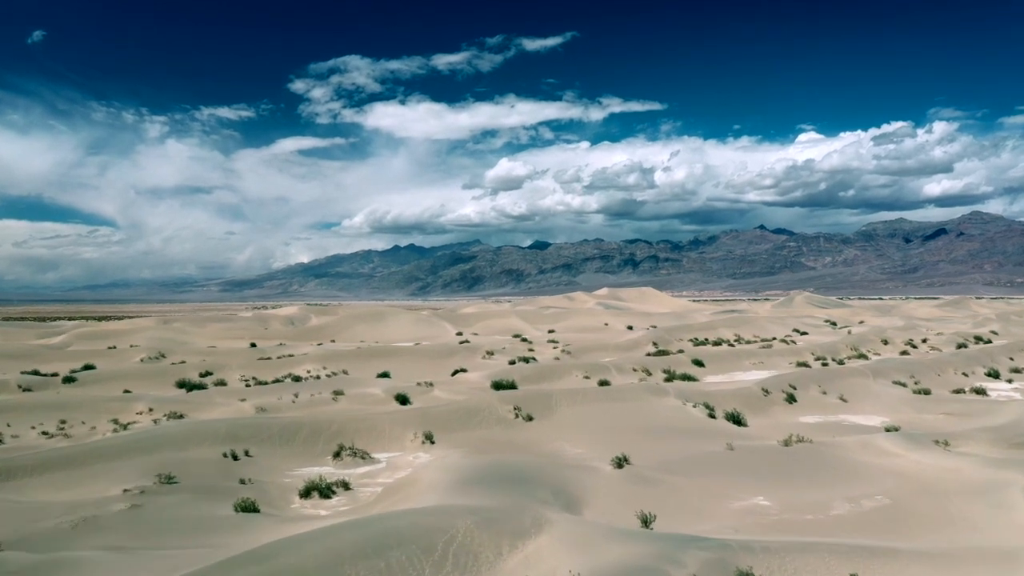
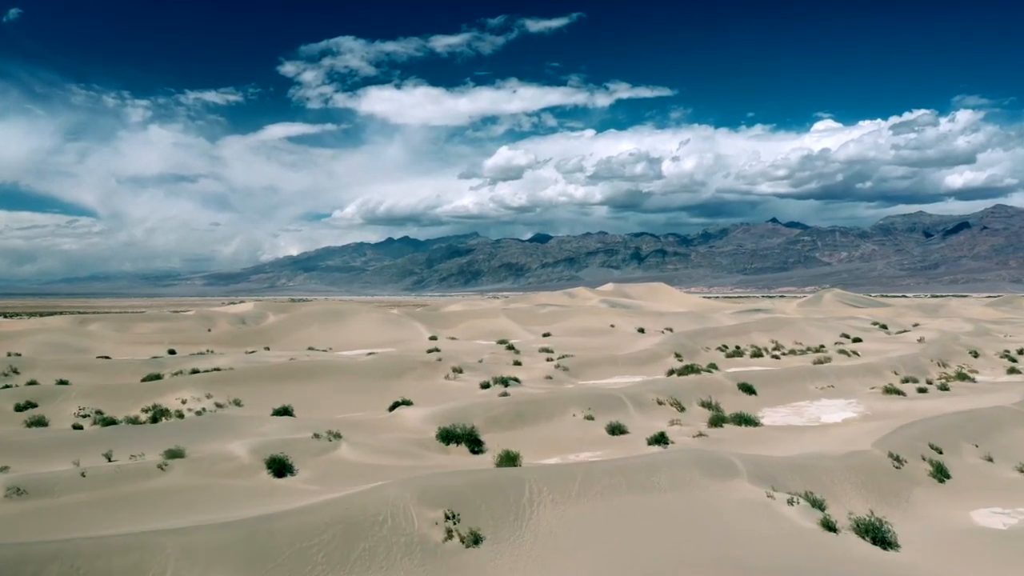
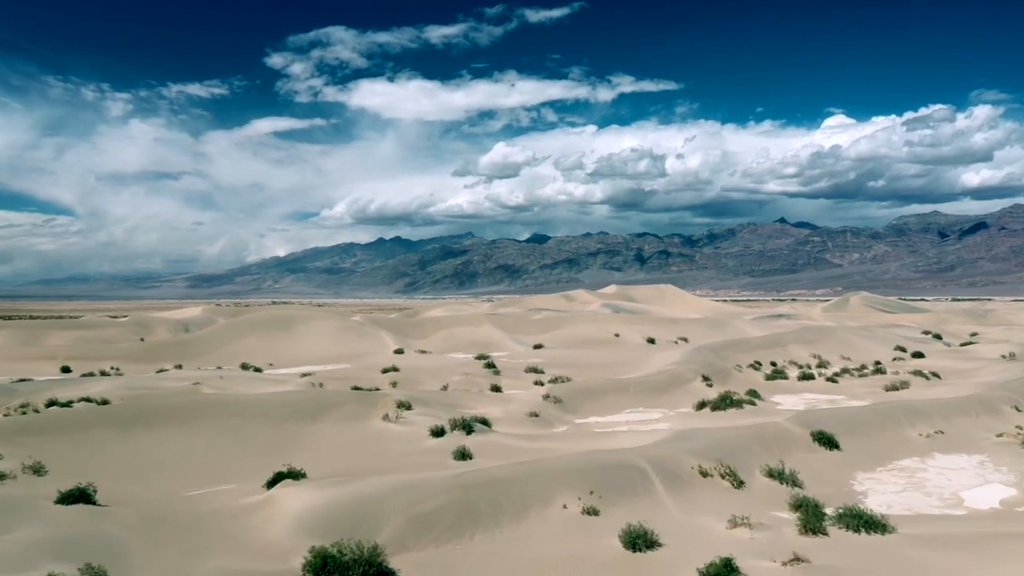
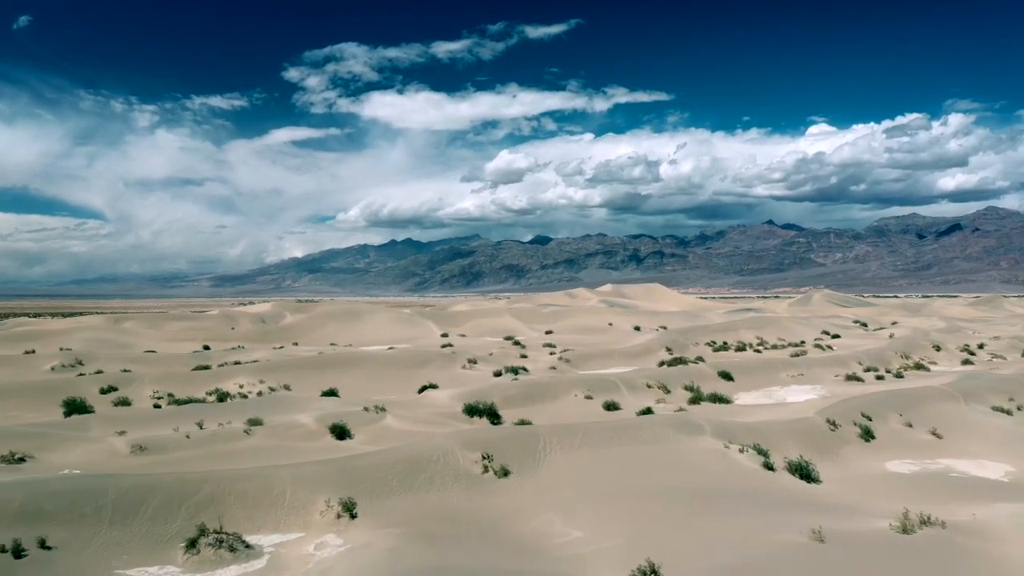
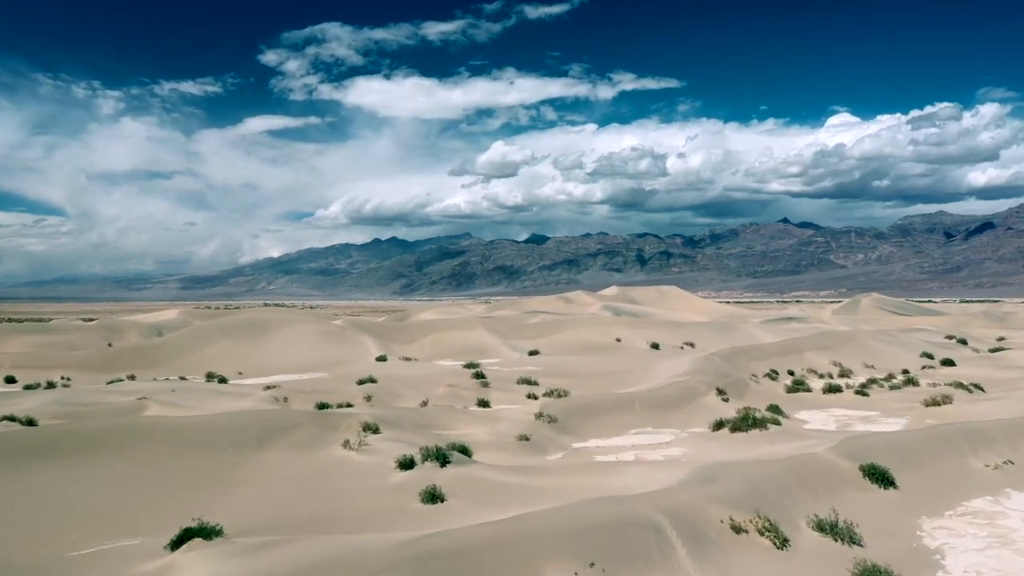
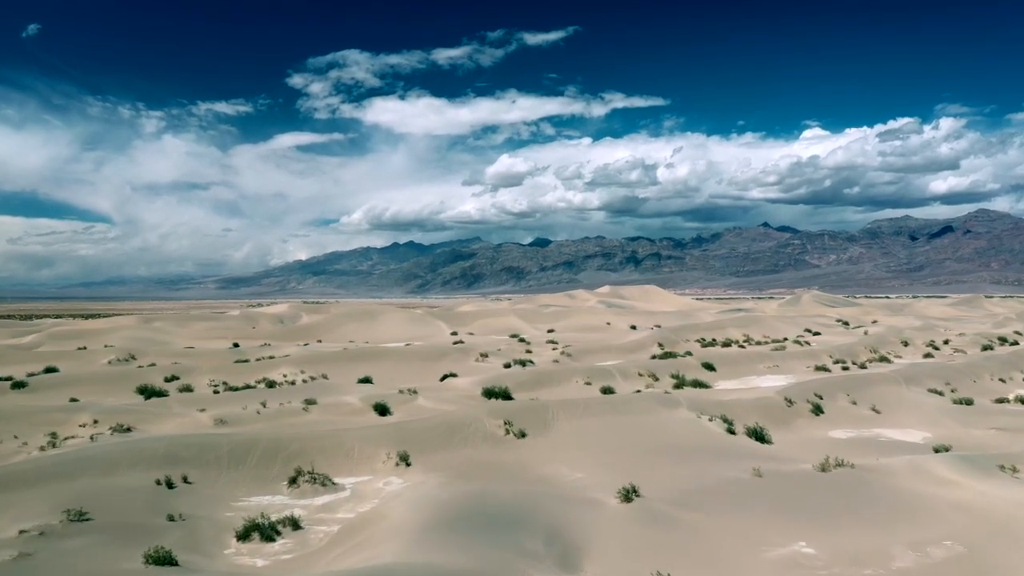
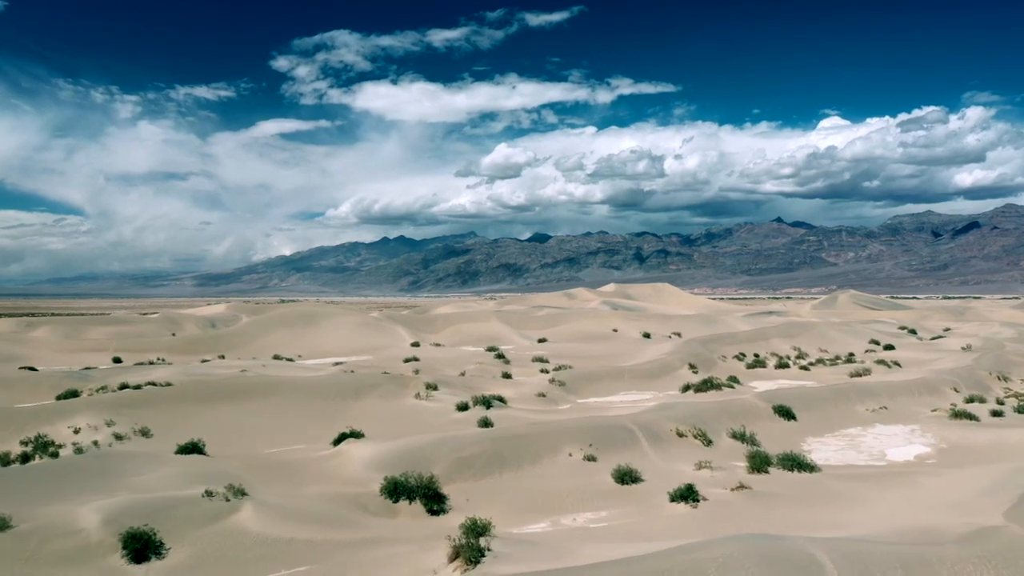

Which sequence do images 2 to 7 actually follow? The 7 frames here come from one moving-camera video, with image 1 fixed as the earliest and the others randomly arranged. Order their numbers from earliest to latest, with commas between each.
6, 4, 2, 7, 3, 5
